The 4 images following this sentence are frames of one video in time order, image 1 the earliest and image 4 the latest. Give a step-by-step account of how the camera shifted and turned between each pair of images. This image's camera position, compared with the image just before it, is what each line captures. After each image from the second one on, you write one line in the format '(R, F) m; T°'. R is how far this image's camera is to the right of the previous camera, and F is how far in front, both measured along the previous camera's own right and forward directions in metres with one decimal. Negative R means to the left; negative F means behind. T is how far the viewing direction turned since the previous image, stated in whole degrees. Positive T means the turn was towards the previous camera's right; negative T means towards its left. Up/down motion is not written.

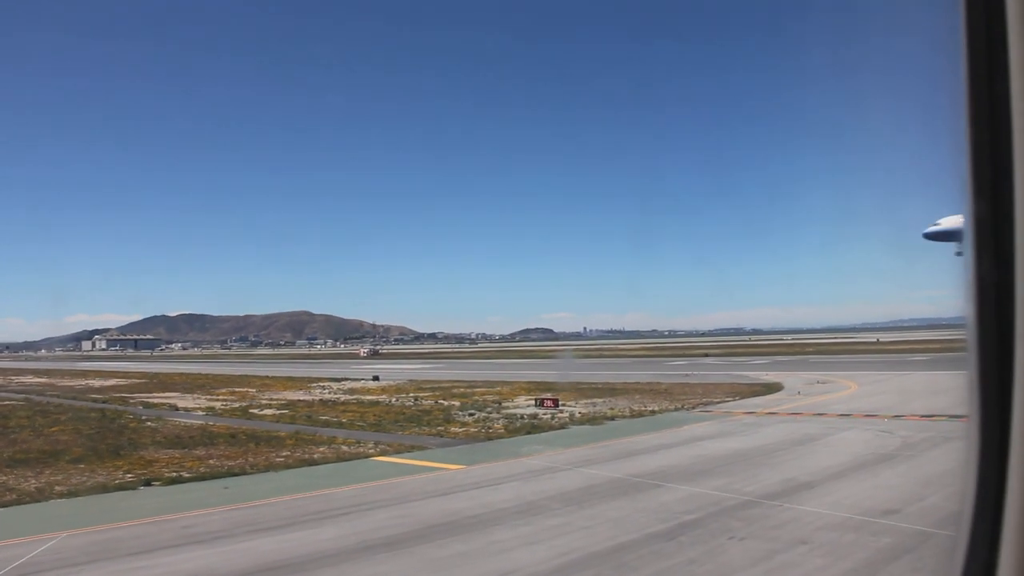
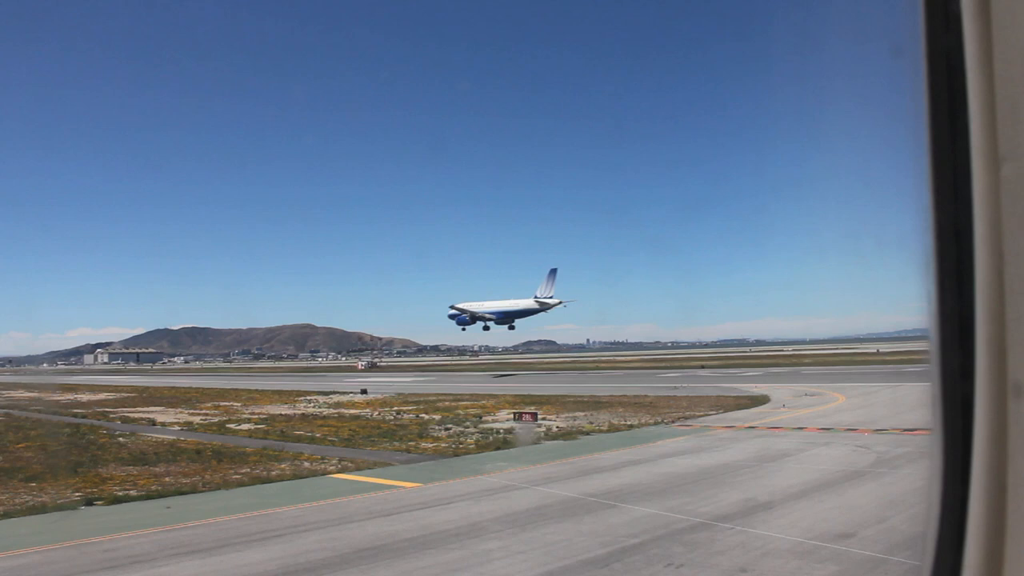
(+0.9, +0.4) m; 0°
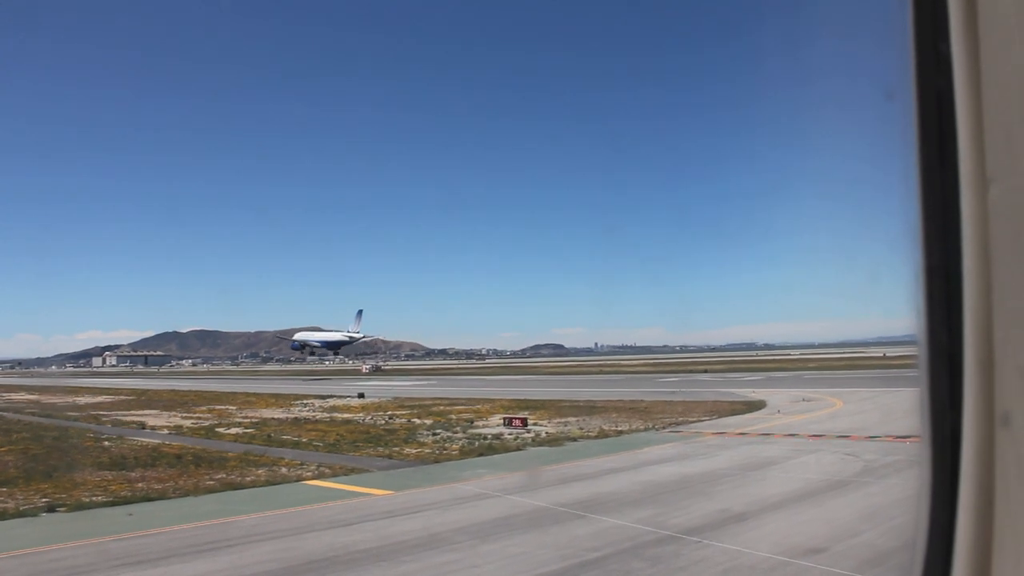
(+0.6, +0.3) m; -1°
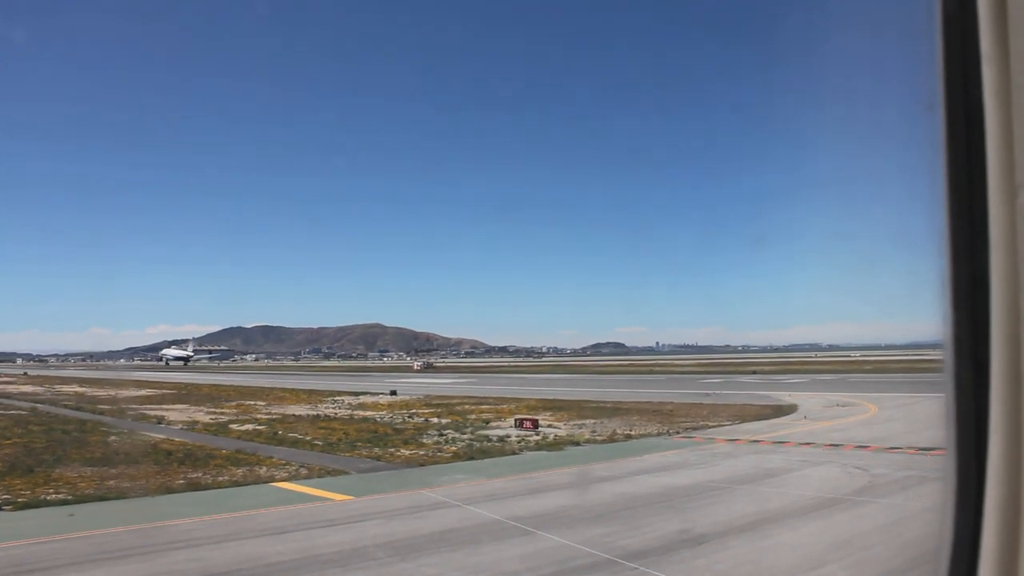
(+1.6, +1.0) m; -5°
